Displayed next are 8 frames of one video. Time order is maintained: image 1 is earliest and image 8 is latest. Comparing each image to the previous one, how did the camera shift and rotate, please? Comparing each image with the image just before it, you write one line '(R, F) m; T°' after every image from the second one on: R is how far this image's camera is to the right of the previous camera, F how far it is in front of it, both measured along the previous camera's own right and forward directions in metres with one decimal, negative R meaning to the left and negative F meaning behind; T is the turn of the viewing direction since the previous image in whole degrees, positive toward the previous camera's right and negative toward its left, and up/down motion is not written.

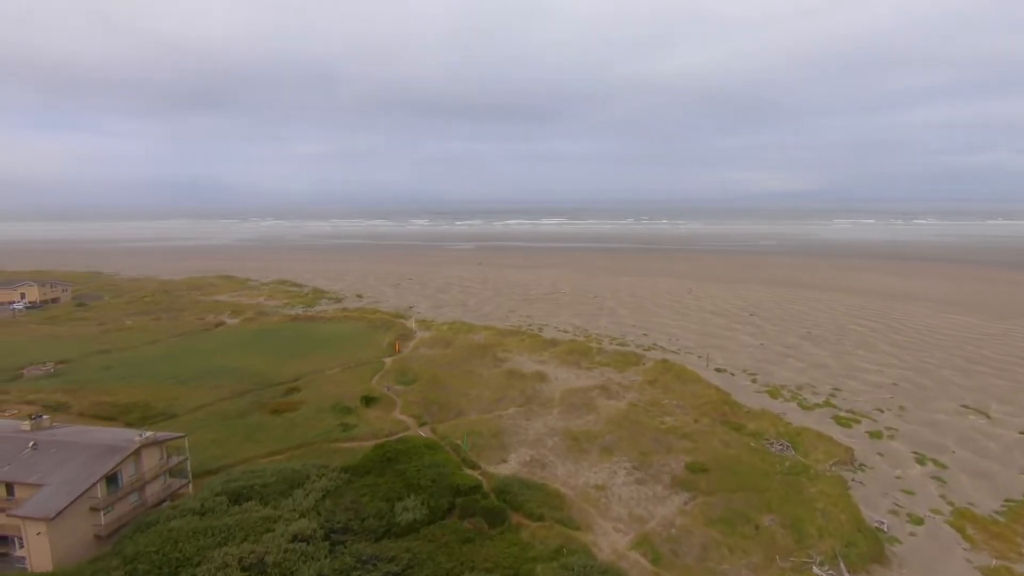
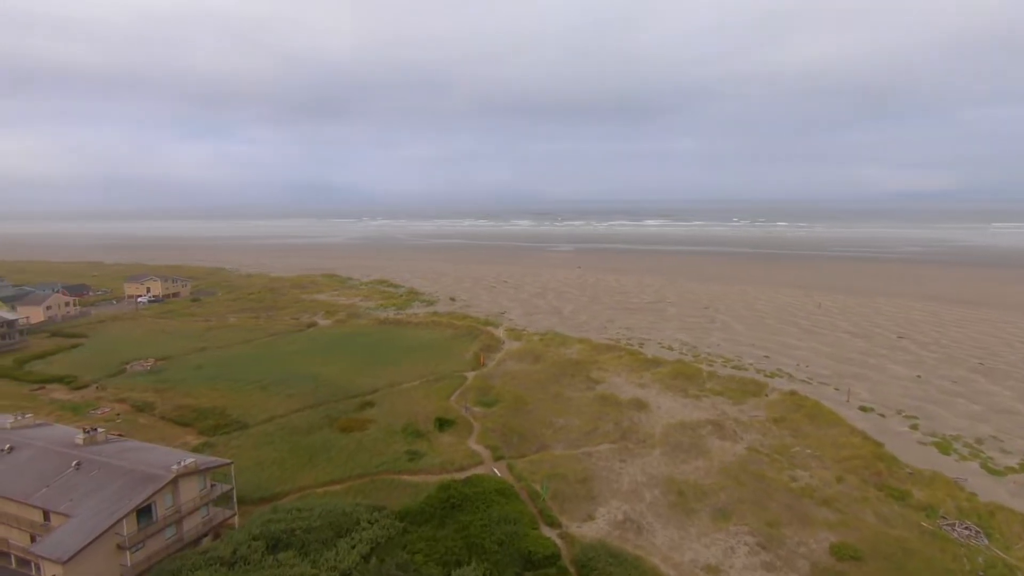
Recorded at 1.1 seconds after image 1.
(+0.3, +4.2) m; -10°
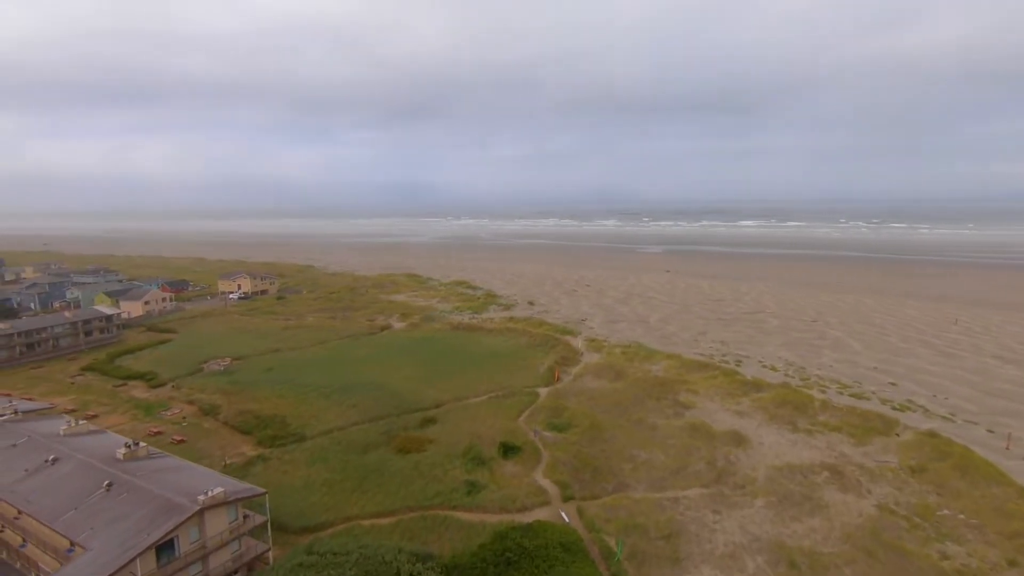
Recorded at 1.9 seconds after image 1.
(+0.3, +3.2) m; -9°
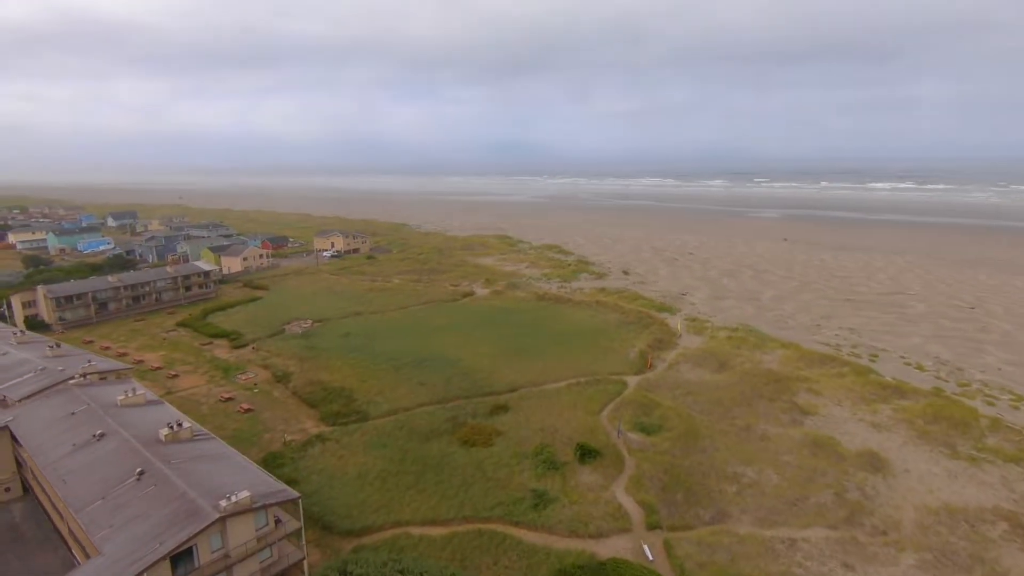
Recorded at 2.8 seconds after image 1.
(+0.4, +3.7) m; -10°
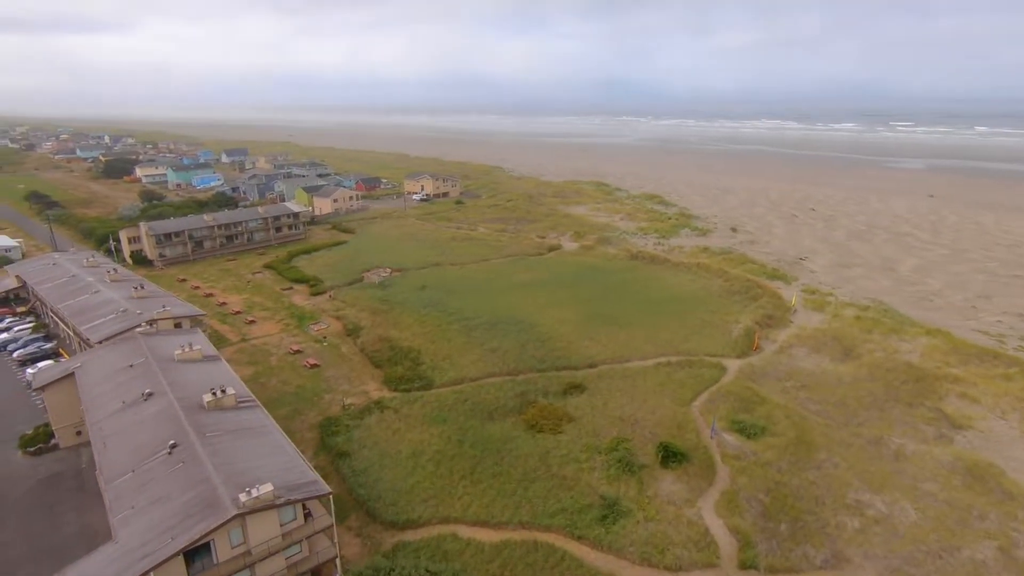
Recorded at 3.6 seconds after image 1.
(+0.4, +3.2) m; -9°
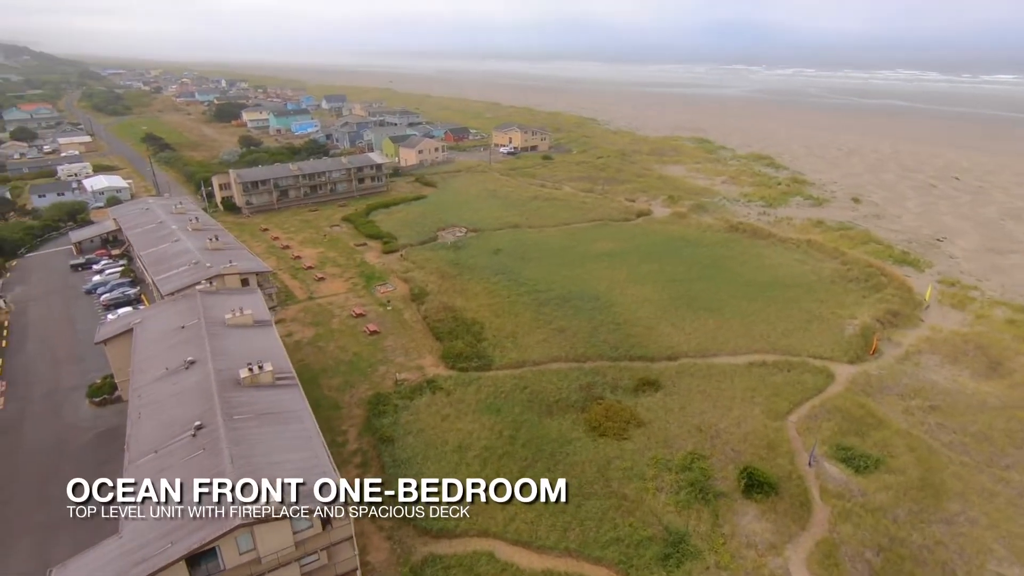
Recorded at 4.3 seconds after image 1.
(+0.6, +2.5) m; -9°
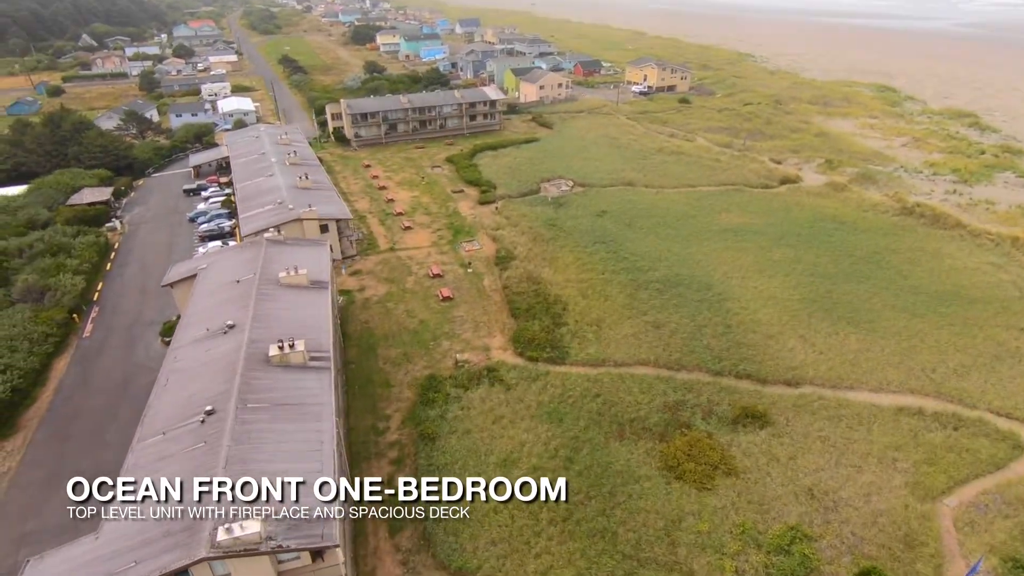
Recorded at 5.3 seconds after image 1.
(+1.0, +3.4) m; -12°
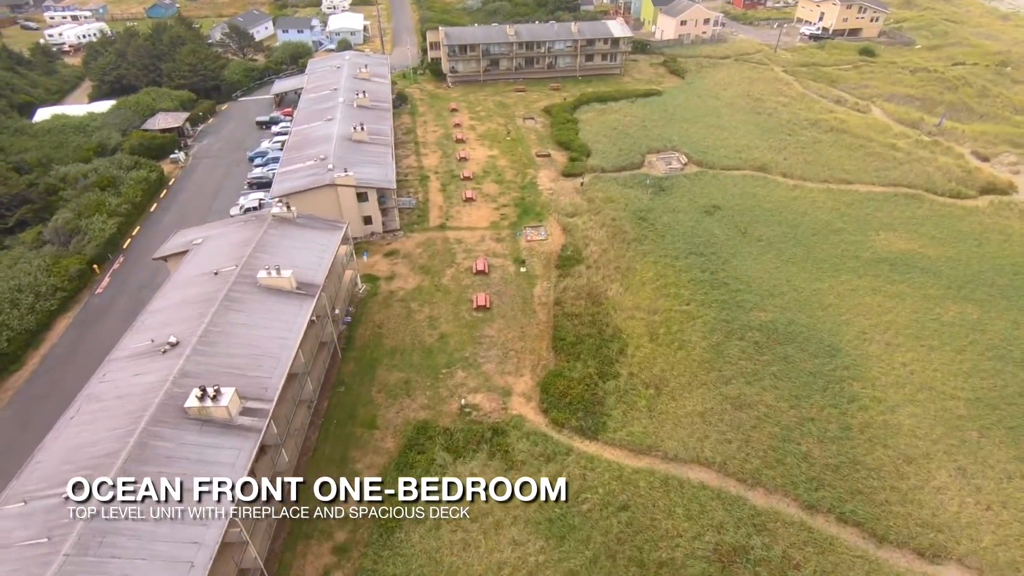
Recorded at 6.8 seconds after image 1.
(+1.9, +5.0) m; -12°
